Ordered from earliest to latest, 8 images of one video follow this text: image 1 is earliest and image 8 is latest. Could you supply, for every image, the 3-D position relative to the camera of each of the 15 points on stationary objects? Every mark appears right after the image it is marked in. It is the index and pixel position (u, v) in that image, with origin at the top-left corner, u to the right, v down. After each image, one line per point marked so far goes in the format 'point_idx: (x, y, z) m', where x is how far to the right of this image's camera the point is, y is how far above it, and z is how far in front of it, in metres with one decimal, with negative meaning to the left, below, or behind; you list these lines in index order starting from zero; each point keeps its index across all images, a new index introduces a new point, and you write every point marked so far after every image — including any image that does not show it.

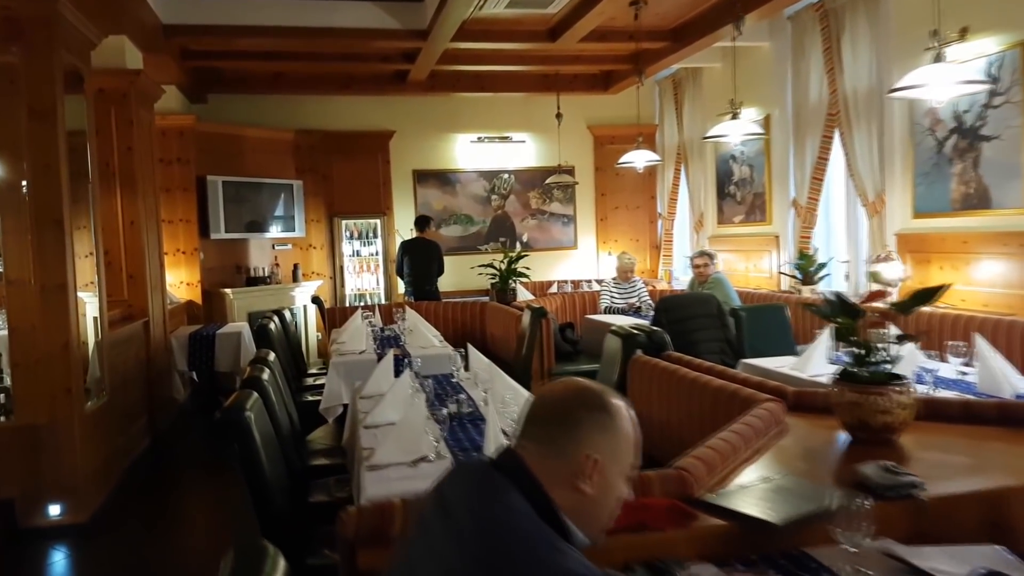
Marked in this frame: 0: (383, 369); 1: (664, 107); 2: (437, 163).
0: (-0.5, -0.3, +3.4) m
1: (+1.7, +2.0, +9.0) m
2: (-0.8, +1.3, +8.7) m
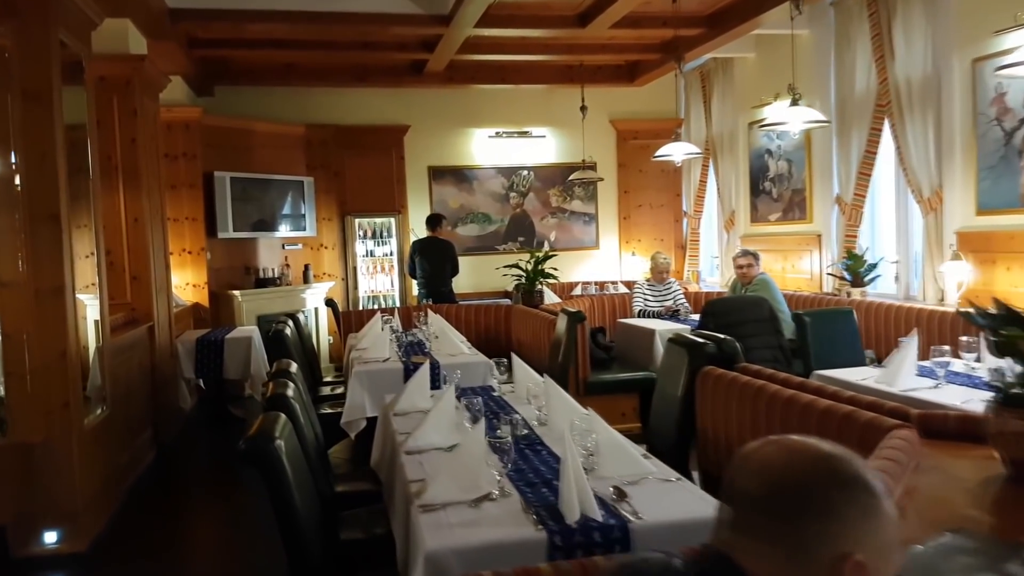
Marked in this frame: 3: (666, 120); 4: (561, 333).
0: (-0.3, -0.3, +3.0) m
1: (+1.9, +2.0, +8.6) m
2: (-0.6, +1.3, +8.3) m
3: (+1.6, +1.8, +8.6) m
4: (+0.3, -0.2, +4.6) m
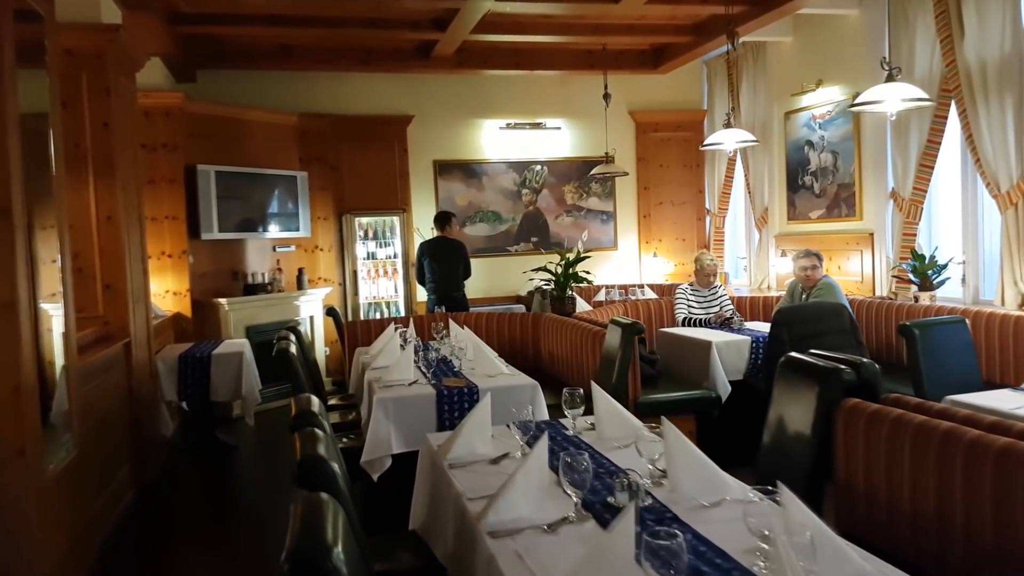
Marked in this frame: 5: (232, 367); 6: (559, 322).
0: (-0.1, -0.4, +2.4) m
1: (+2.0, +1.9, +8.0) m
2: (-0.5, +1.3, +7.6) m
3: (+1.7, +1.7, +8.0) m
4: (+0.5, -0.3, +4.0) m
5: (-1.8, -0.5, +5.2) m
6: (+0.3, -0.2, +4.8) m
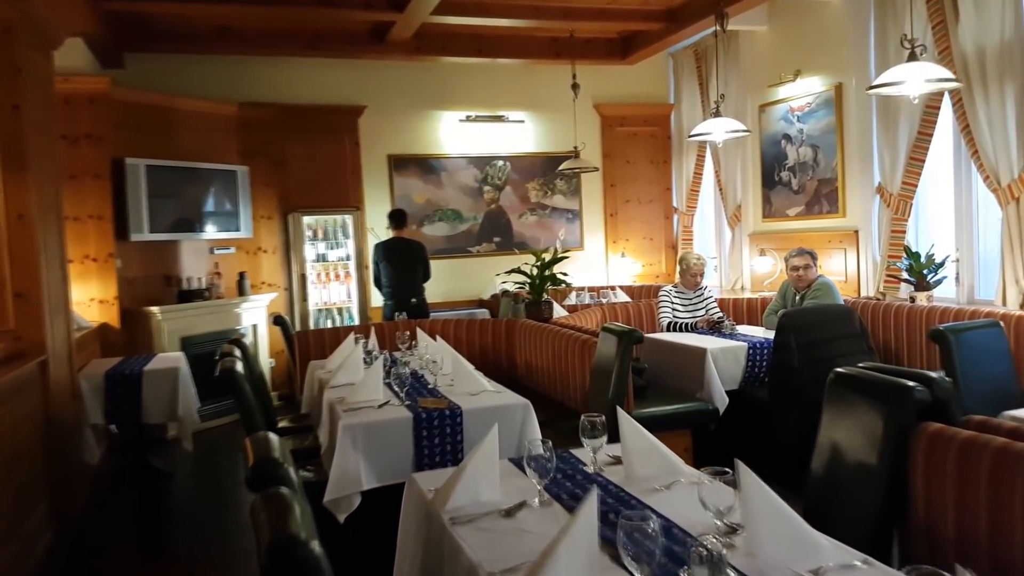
0: (-0.1, -0.4, +1.9) m
1: (+1.6, +1.9, +7.6) m
2: (-0.8, +1.2, +7.1) m
3: (+1.3, +1.7, +7.7) m
4: (+0.4, -0.3, +3.5) m
5: (-2.0, -0.5, +4.7) m
6: (+0.1, -0.2, +4.4) m
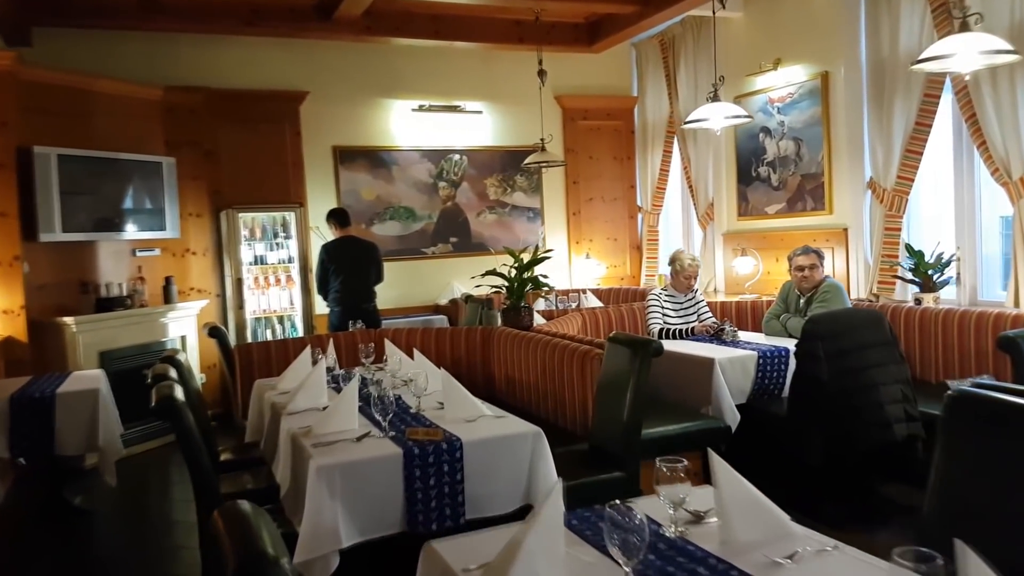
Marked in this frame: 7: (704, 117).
0: (+0.1, -0.4, +1.4) m
1: (+1.2, +1.9, +7.2) m
2: (-1.2, +1.2, +6.5) m
3: (+0.9, +1.7, +7.3) m
4: (+0.4, -0.3, +3.0) m
5: (-2.1, -0.6, +4.0) m
6: (0.0, -0.2, +3.8) m
7: (+1.0, +0.8, +4.1) m
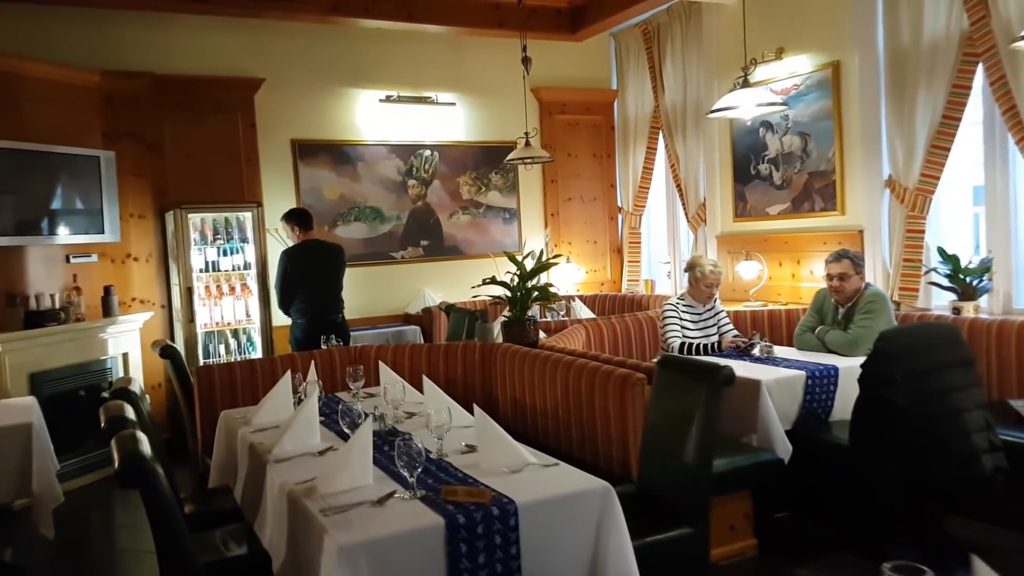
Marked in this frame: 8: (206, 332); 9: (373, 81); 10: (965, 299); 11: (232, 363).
0: (+0.3, -0.5, +0.9) m
1: (+1.0, +1.8, +6.8) m
2: (-1.3, +1.1, +5.9) m
3: (+0.7, +1.6, +6.8) m
4: (+0.5, -0.4, +2.6) m
5: (-2.0, -0.6, +3.3) m
6: (+0.1, -0.3, +3.3) m
7: (+1.0, +0.8, +3.6) m
8: (-2.0, -0.3, +5.4) m
9: (-1.0, +1.5, +6.0) m
10: (+2.2, 0.0, +4.1) m
11: (-1.3, -0.3, +3.7) m
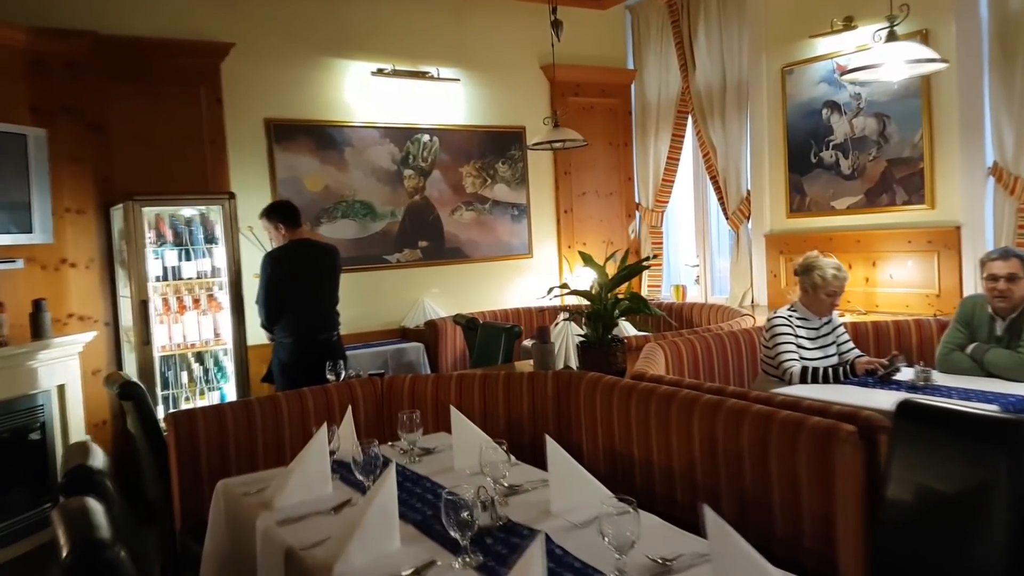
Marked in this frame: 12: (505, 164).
0: (+0.8, -0.5, 0.0) m
1: (+1.0, +1.8, +6.0) m
2: (-1.2, +1.1, +4.9) m
3: (+0.8, +1.6, +6.0) m
4: (+0.9, -0.4, +1.7) m
5: (-1.7, -0.7, +2.3) m
6: (+0.4, -0.3, +2.5) m
7: (+1.3, +0.8, +2.8) m
8: (-1.8, -0.3, +4.3) m
9: (-0.9, +1.5, +5.1) m
10: (+2.5, -0.1, +3.4) m
11: (-1.0, -0.4, +2.7) m
12: (0.0, +0.9, +5.6) m
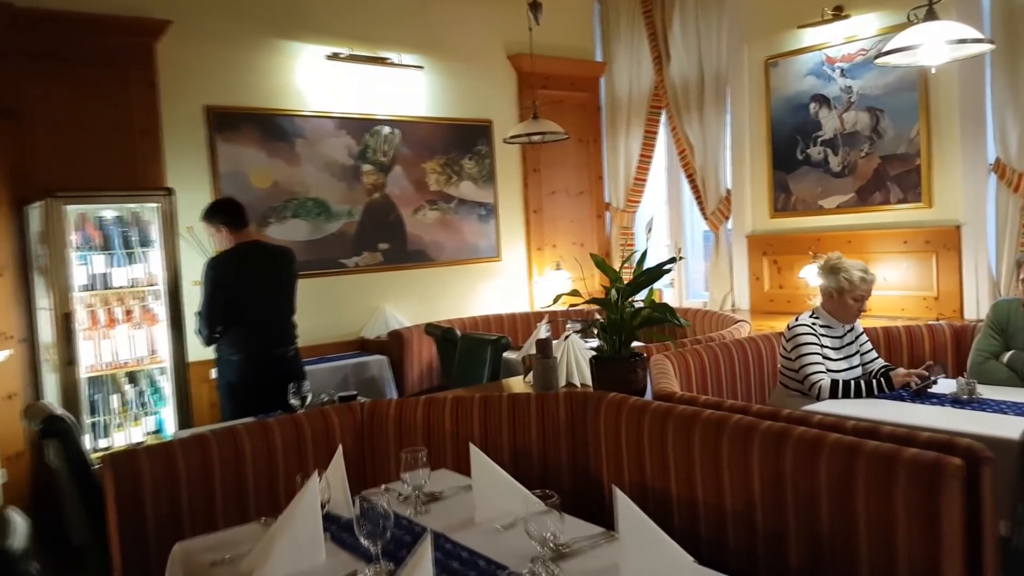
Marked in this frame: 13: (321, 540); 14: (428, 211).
0: (+1.1, -0.5, -0.3) m
1: (+0.7, +1.8, +5.7) m
2: (-1.4, +1.0, +4.4) m
3: (+0.5, +1.5, +5.6) m
4: (+1.0, -0.4, +1.4) m
5: (-1.6, -0.7, +1.7) m
6: (+0.5, -0.3, +2.1) m
7: (+1.3, +0.8, +2.5) m
8: (-1.9, -0.4, +3.8) m
9: (-1.1, +1.4, +4.6) m
10: (+2.4, -0.1, +3.2) m
11: (-0.9, -0.4, +2.3) m
12: (-0.3, +0.8, +5.2) m
13: (-0.4, -0.5, +1.6) m
14: (-0.5, +0.5, +5.0) m
